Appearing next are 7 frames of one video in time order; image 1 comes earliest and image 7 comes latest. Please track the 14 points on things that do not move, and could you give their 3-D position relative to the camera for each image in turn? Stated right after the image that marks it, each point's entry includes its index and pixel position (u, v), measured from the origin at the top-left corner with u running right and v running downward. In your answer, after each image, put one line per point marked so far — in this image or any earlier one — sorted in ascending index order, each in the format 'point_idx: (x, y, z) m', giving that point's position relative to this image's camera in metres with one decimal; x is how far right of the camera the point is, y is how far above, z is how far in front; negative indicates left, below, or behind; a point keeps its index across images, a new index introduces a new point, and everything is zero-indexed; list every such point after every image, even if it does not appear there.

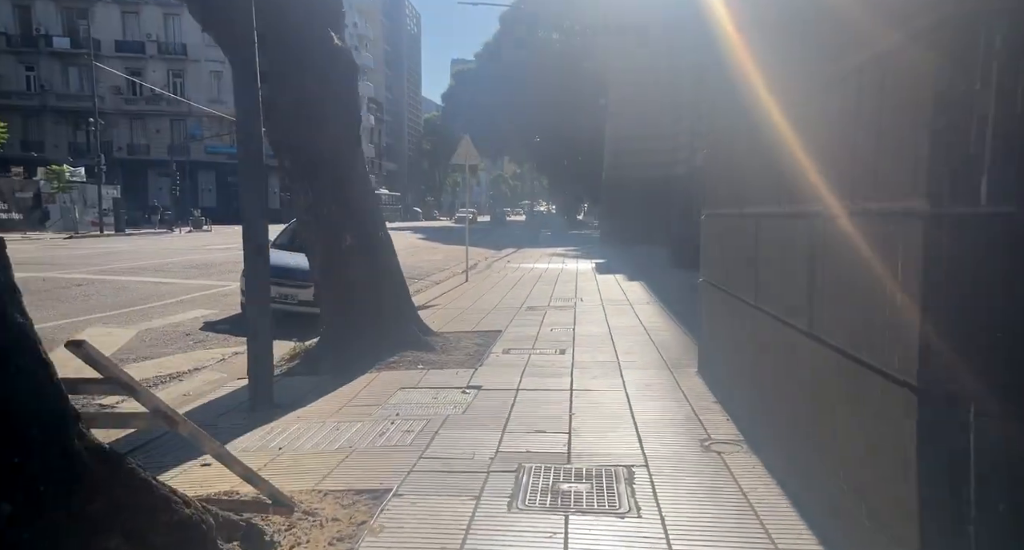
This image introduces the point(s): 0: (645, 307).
0: (+1.9, -0.5, +12.0) m
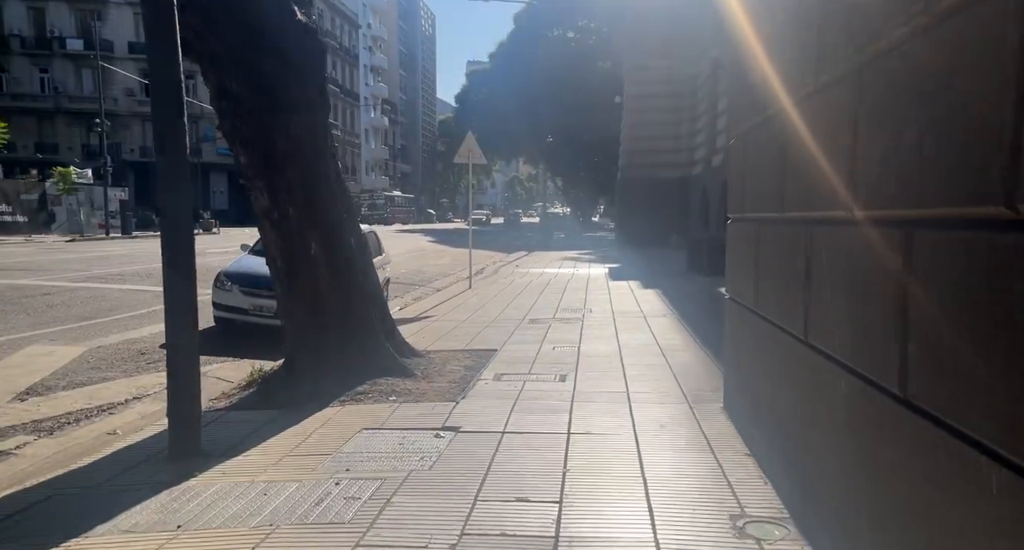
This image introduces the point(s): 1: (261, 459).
0: (+2.0, -0.7, +10.9) m
1: (-1.3, -1.0, +4.4) m
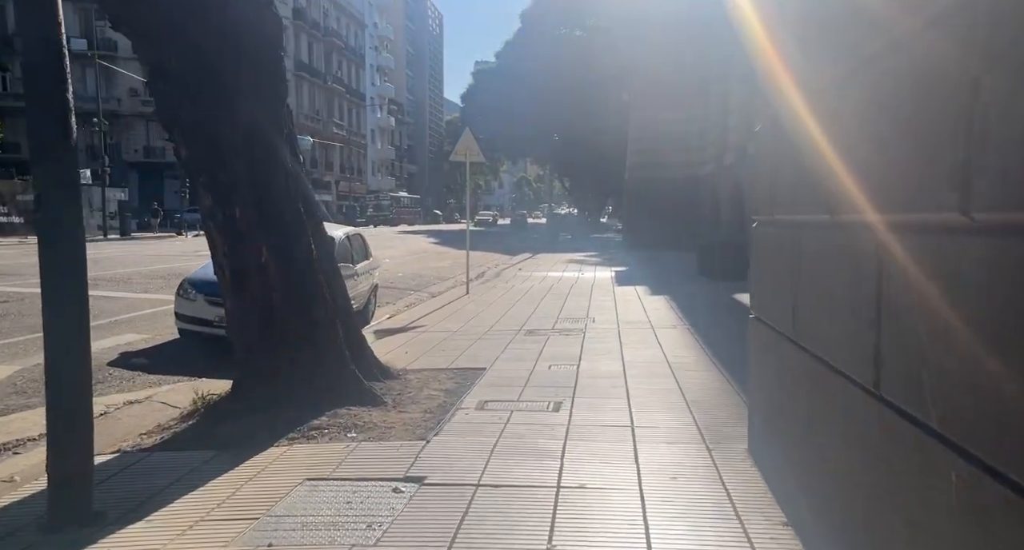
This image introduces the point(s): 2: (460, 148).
0: (+1.9, -0.7, +9.9) m
1: (-1.5, -1.1, +3.5) m
2: (-1.1, +2.5, +15.9) m
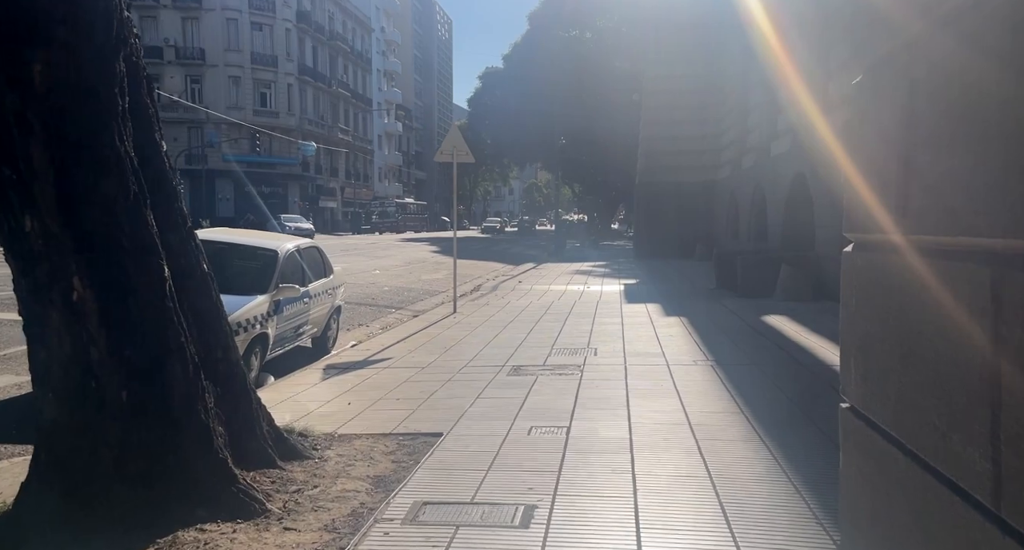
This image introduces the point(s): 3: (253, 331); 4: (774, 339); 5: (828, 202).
0: (+1.7, -1.0, +8.0) m
1: (-1.7, -1.2, +1.6) m
2: (-1.2, +2.2, +14.1) m
3: (-2.3, -0.5, +7.4) m
4: (+3.5, -0.8, +10.9) m
5: (+5.9, +1.3, +15.3) m
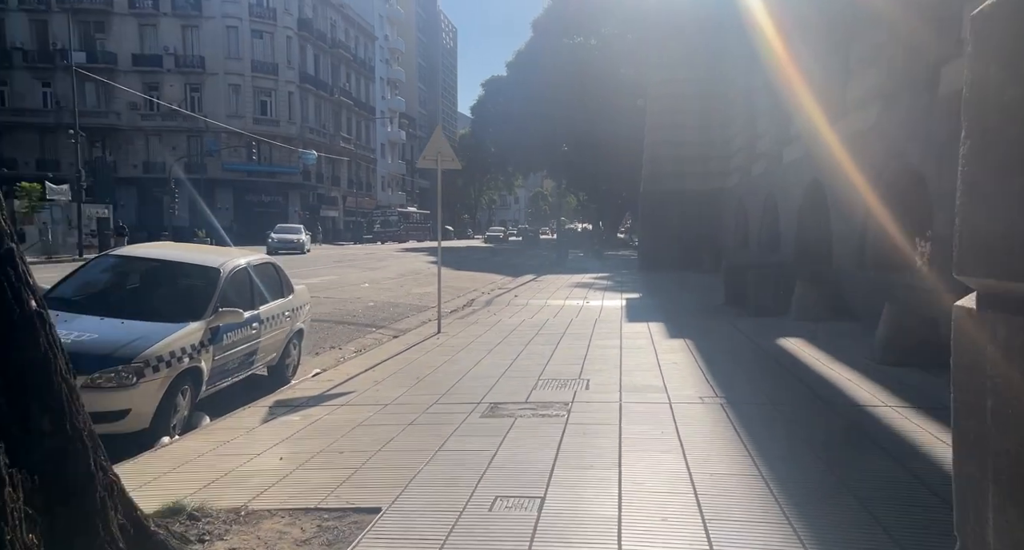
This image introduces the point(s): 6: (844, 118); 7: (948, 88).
0: (+1.5, -1.2, +6.9) m
1: (-2.0, -1.4, +0.5) m
2: (-1.3, +2.0, +13.0) m
3: (-2.5, -0.7, +6.3) m
4: (+3.3, -1.1, +9.7) m
5: (+5.7, +1.0, +14.2) m
6: (+5.9, +2.8, +14.7) m
7: (+5.3, +2.2, +9.9) m
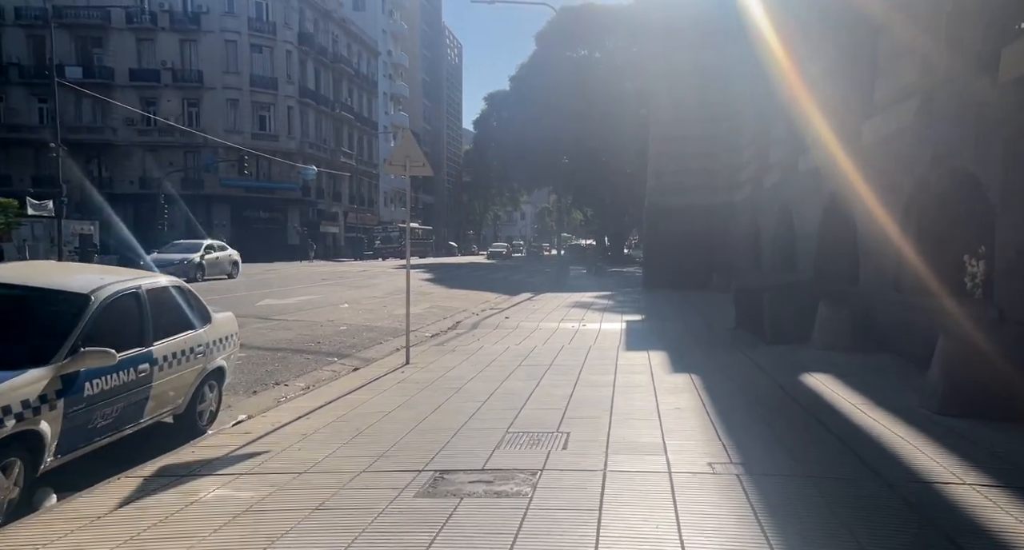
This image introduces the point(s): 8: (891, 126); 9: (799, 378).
0: (+1.2, -1.3, +5.2) m
1: (-2.4, -1.4, -1.2) m
2: (-1.6, +1.6, +11.4) m
3: (-2.8, -0.9, +4.7) m
4: (+3.0, -1.3, +8.0) m
5: (+5.4, +0.7, +12.5) m
6: (+5.7, +2.5, +13.0) m
7: (+5.0, +2.0, +8.3) m
8: (+5.5, +2.2, +12.0) m
9: (+3.4, -1.2, +9.6) m
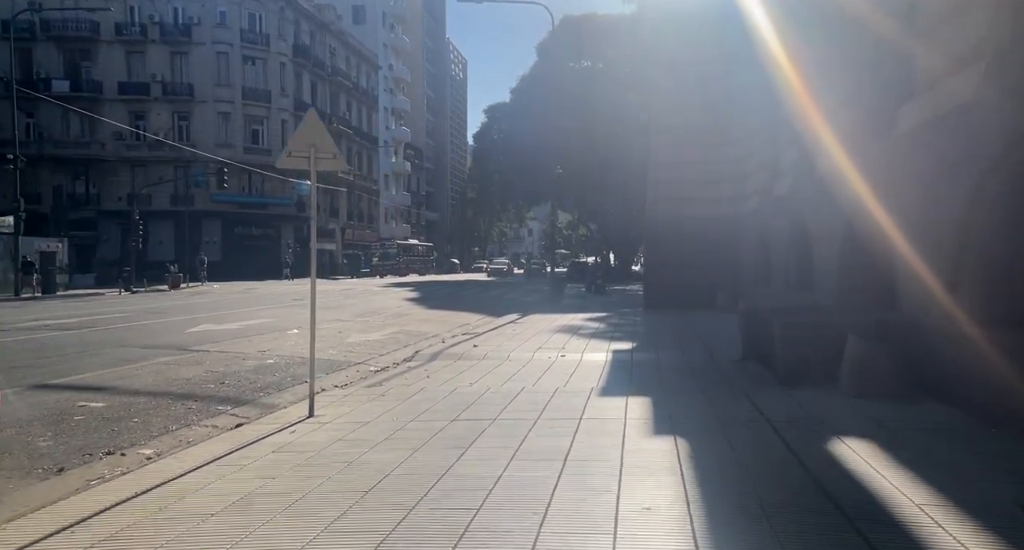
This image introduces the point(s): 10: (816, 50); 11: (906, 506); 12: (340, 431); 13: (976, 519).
0: (+0.5, -1.5, +2.6) m
1: (-3.2, -1.5, -3.8) m
2: (-2.3, +1.4, +8.8) m
3: (-3.6, -1.0, +2.1) m
4: (+2.3, -1.5, +5.3) m
5: (+4.8, +0.5, +9.8) m
6: (+5.0, +2.2, +10.4) m
7: (+4.3, +1.8, +5.7) m
8: (+4.9, +1.9, +9.4) m
9: (+2.7, -1.4, +7.0) m
10: (+5.6, +4.1, +14.7) m
11: (+2.6, -1.5, +5.2) m
12: (-1.6, -1.5, +7.7) m
13: (+2.9, -1.5, +5.0) m
